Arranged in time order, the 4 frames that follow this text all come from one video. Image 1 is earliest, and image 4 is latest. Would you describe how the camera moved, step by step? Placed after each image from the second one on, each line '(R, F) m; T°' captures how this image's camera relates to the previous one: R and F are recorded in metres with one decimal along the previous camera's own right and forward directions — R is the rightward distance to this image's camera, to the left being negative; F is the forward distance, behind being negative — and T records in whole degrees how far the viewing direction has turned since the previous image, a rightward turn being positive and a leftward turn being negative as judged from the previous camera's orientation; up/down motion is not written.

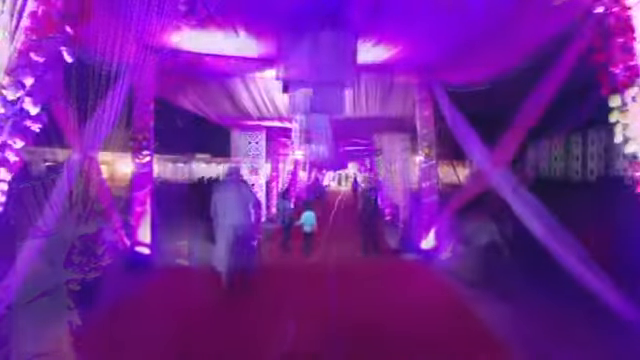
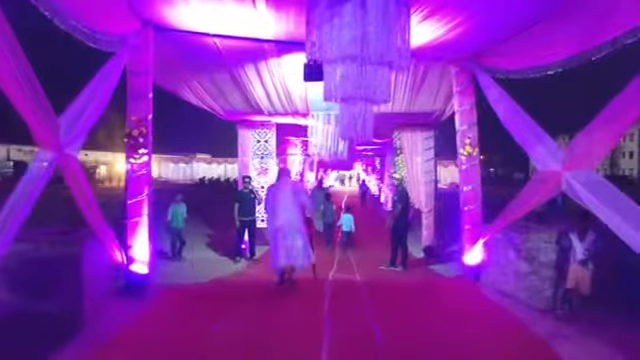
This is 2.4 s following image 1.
(-0.3, +1.5) m; 0°
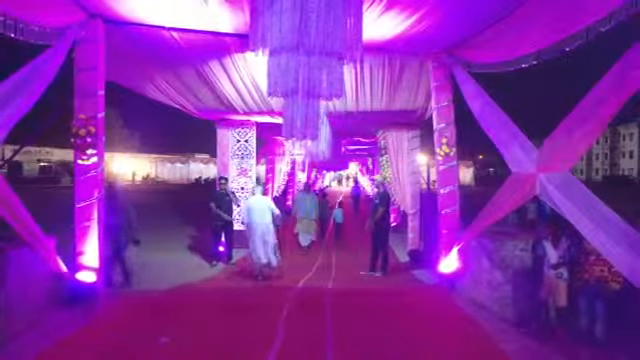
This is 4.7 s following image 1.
(+0.4, +0.5) m; 0°
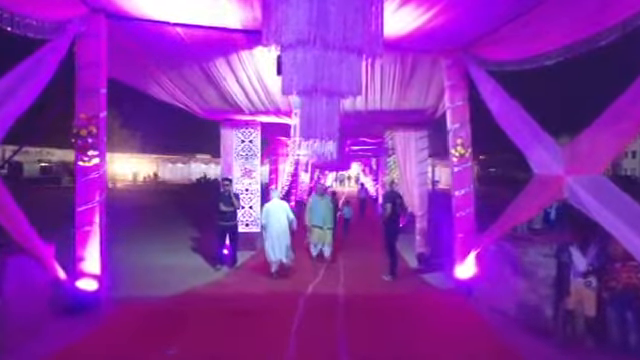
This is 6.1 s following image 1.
(-0.1, +0.3) m; 0°
